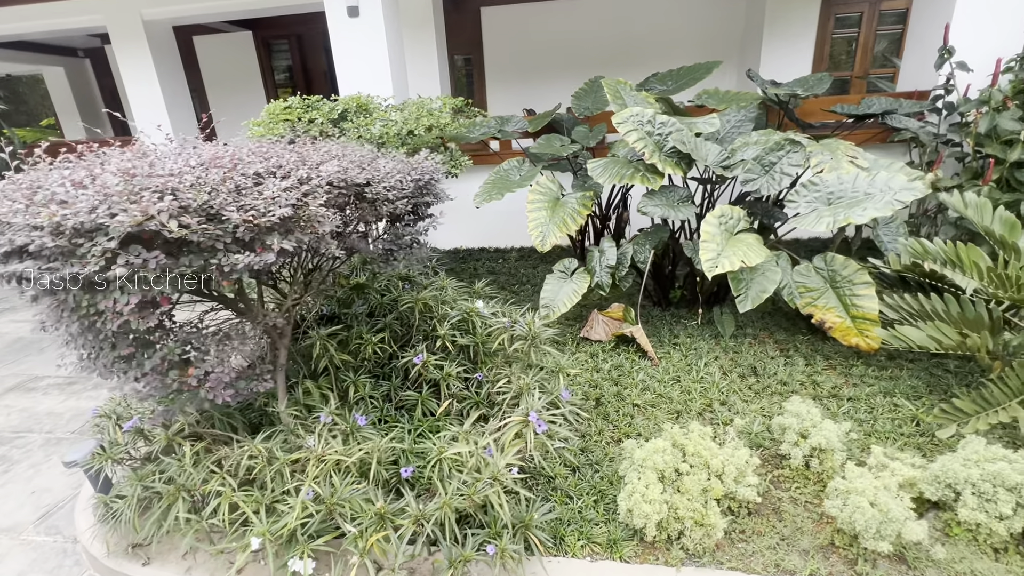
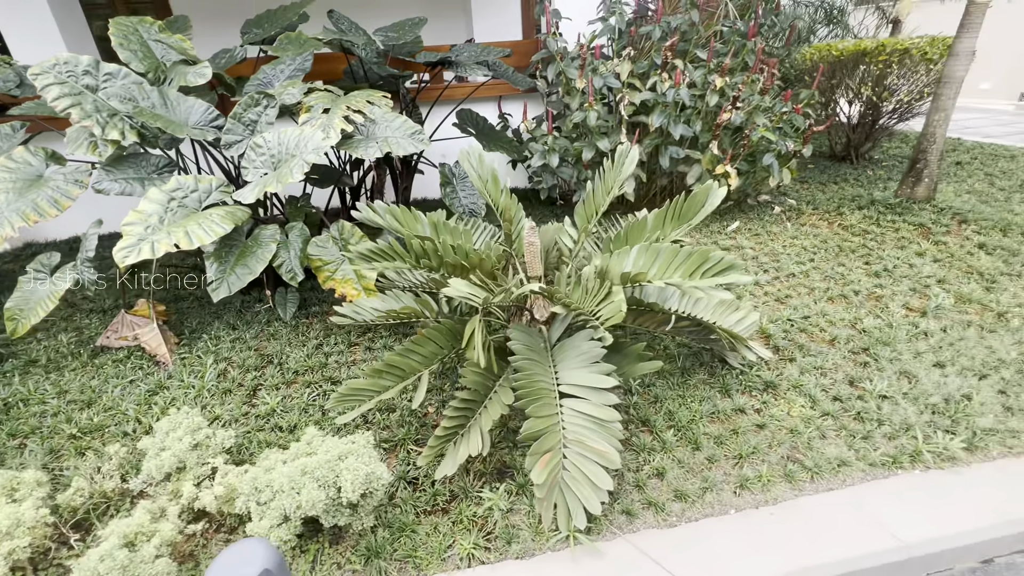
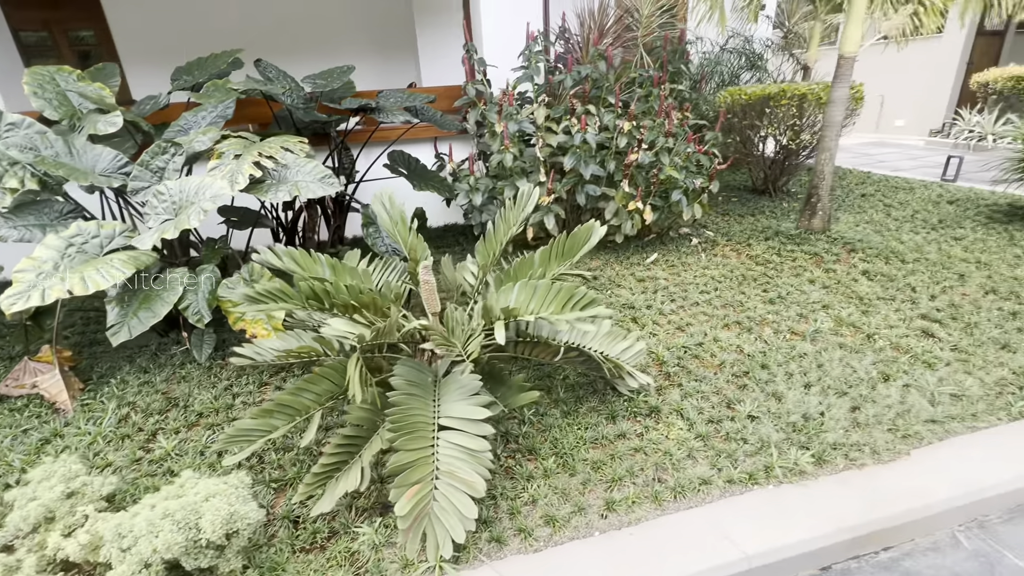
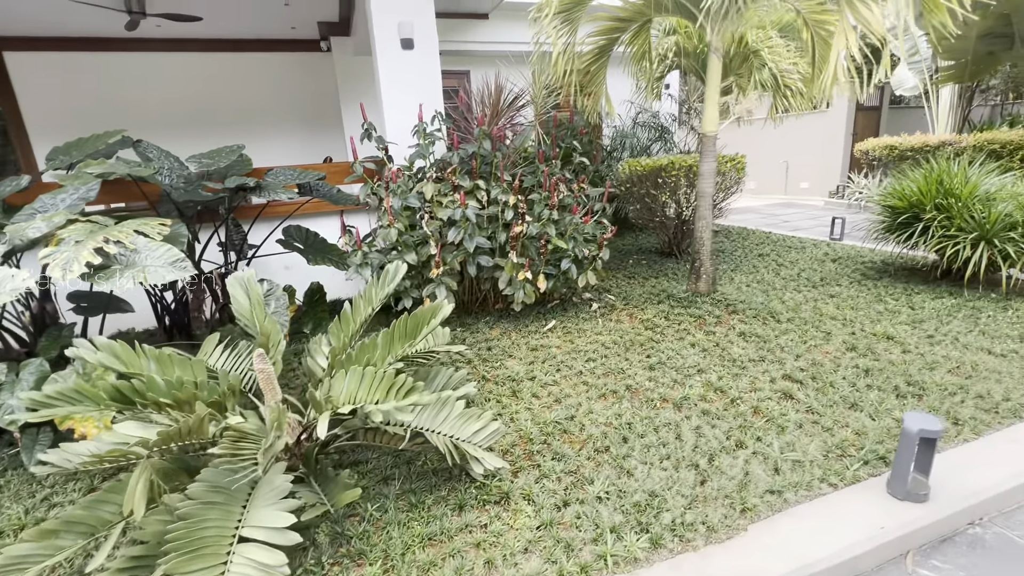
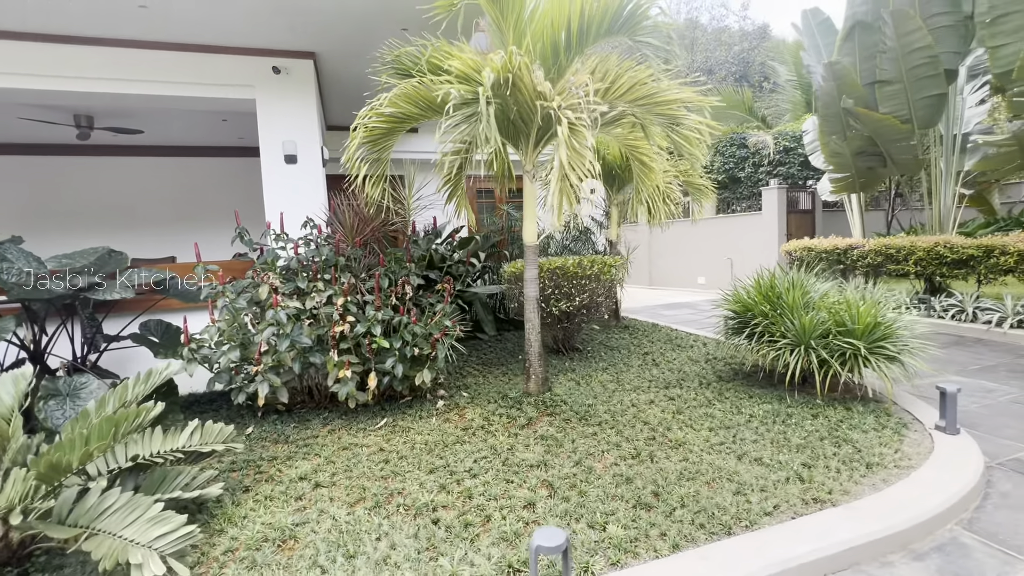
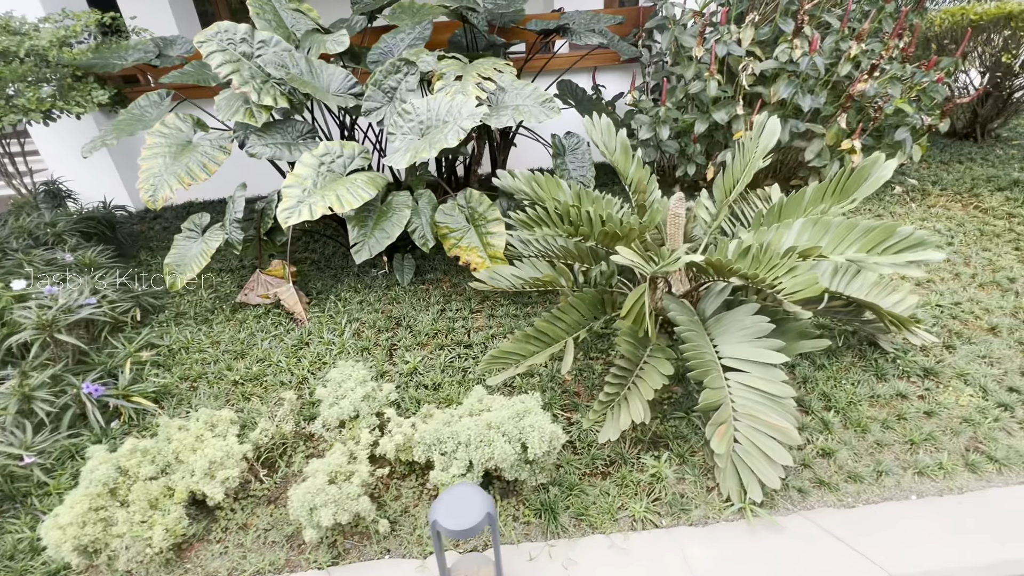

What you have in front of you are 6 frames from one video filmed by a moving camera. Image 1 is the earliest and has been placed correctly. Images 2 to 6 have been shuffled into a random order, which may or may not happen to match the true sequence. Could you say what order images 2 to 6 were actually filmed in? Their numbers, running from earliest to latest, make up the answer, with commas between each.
6, 2, 3, 4, 5
